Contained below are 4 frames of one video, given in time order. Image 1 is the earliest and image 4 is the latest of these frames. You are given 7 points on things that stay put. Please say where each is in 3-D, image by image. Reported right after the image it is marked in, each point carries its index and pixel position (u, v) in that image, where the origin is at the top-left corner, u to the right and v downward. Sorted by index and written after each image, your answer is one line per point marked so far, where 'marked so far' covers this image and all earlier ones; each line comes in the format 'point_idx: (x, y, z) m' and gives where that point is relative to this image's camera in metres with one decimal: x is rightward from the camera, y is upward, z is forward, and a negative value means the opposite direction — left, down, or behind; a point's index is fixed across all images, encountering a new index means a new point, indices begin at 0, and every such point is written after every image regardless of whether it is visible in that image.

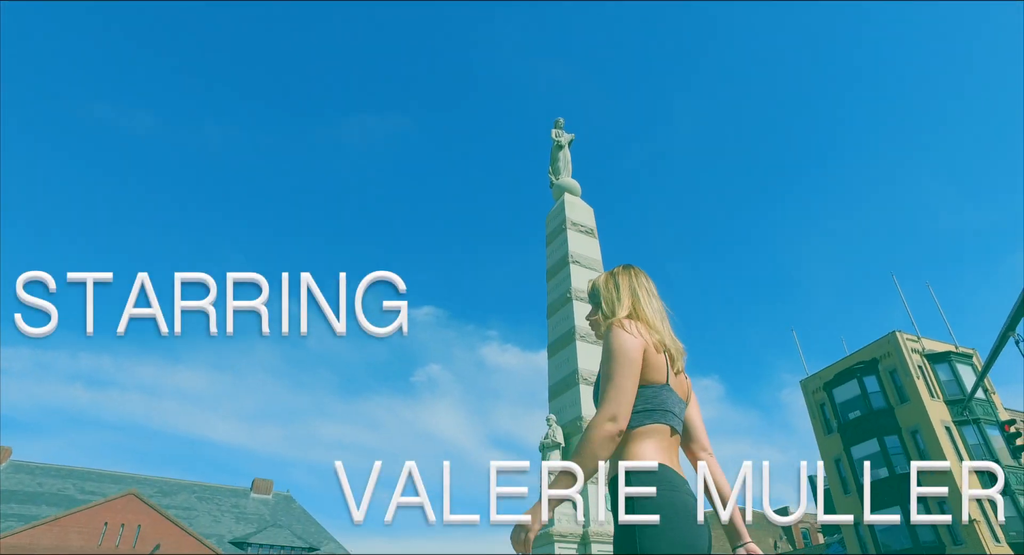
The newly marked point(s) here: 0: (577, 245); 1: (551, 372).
0: (+2.0, +1.1, +17.6) m
1: (+1.1, -2.5, +16.0) m
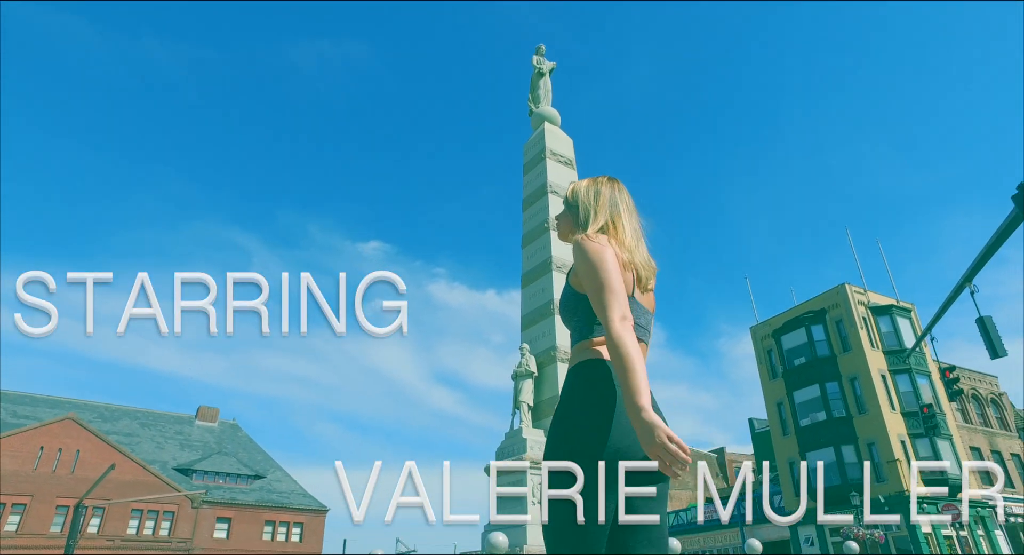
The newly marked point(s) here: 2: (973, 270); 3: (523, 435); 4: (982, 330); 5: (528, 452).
0: (+1.3, +3.0, +16.8) m
1: (+0.3, -0.6, +15.6) m
2: (+11.4, +0.2, +14.3) m
3: (+0.3, -3.5, +12.8) m
4: (+11.5, -1.3, +14.0) m
5: (+0.4, -3.7, +12.5) m
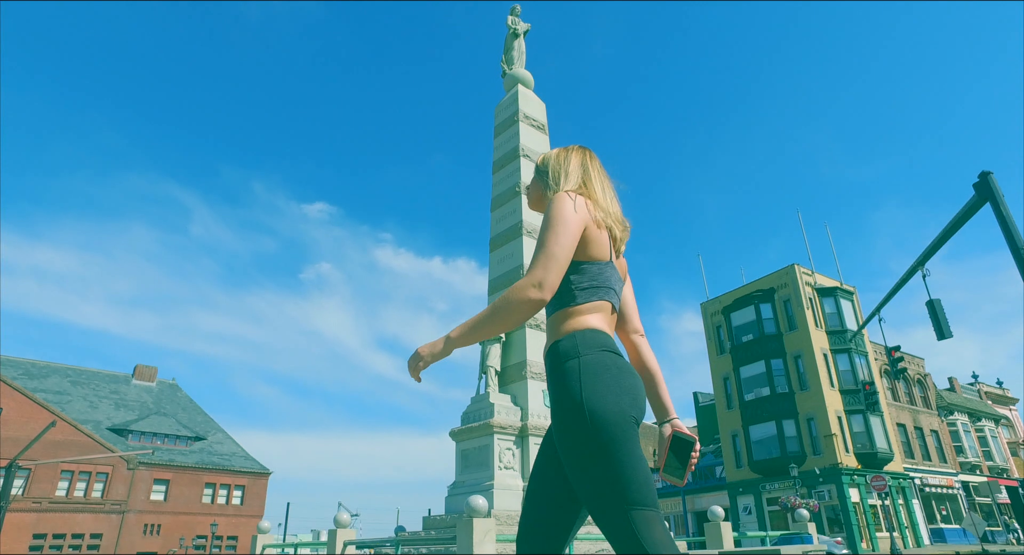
0: (+0.5, +4.0, +16.4) m
1: (-0.5, +0.3, +15.2) m
2: (+10.7, +0.6, +14.8) m
3: (-0.5, -2.7, +12.6) m
4: (+10.6, -0.9, +14.6) m
5: (-0.4, -3.0, +12.3) m
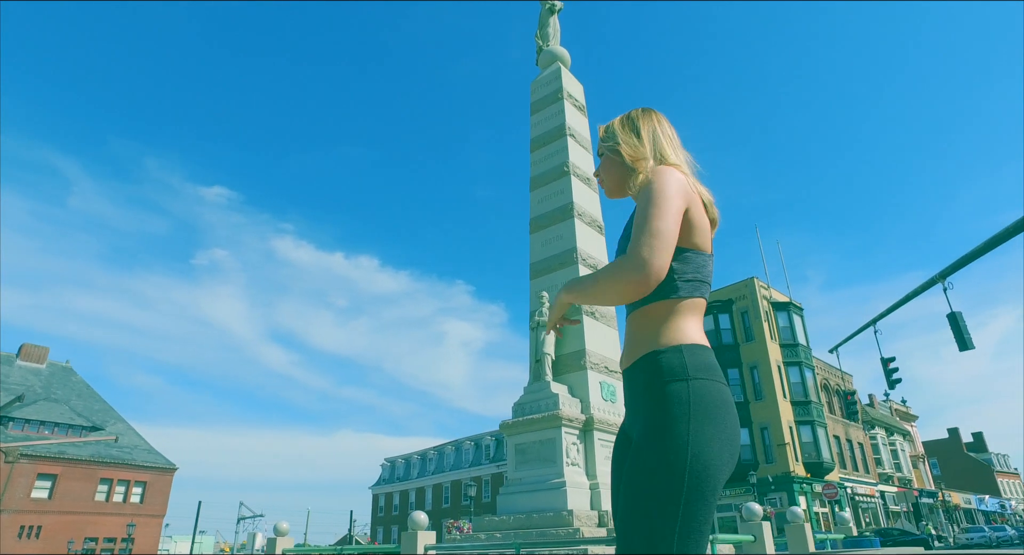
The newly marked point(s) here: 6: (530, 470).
0: (+1.7, +4.3, +15.5) m
1: (+0.6, +0.7, +14.2) m
2: (+11.7, +0.2, +15.4) m
3: (+0.8, -2.3, +11.6) m
4: (+11.6, -1.3, +15.2) m
5: (+0.9, -2.6, +11.2) m
6: (+0.3, -3.8, +11.1) m
